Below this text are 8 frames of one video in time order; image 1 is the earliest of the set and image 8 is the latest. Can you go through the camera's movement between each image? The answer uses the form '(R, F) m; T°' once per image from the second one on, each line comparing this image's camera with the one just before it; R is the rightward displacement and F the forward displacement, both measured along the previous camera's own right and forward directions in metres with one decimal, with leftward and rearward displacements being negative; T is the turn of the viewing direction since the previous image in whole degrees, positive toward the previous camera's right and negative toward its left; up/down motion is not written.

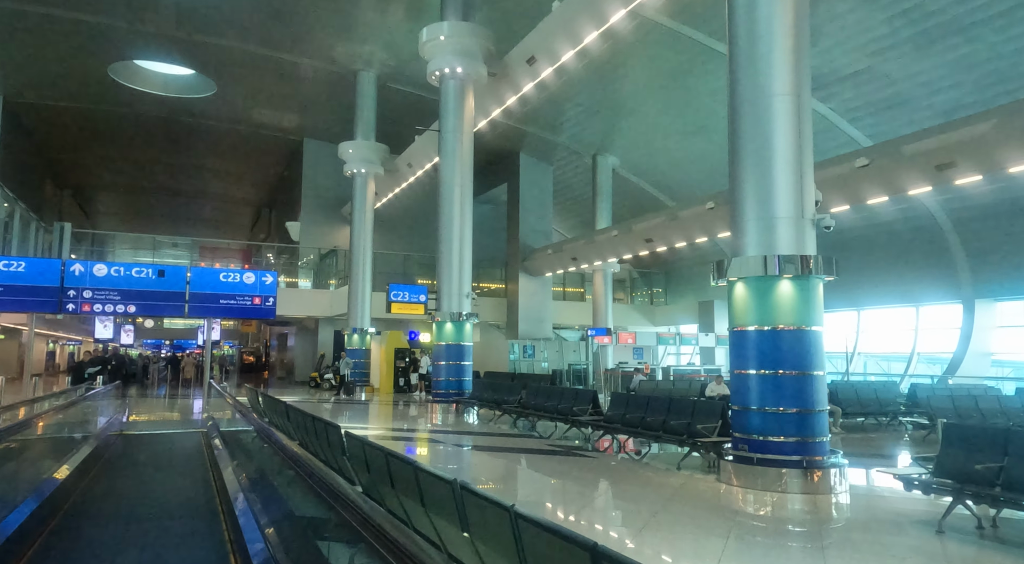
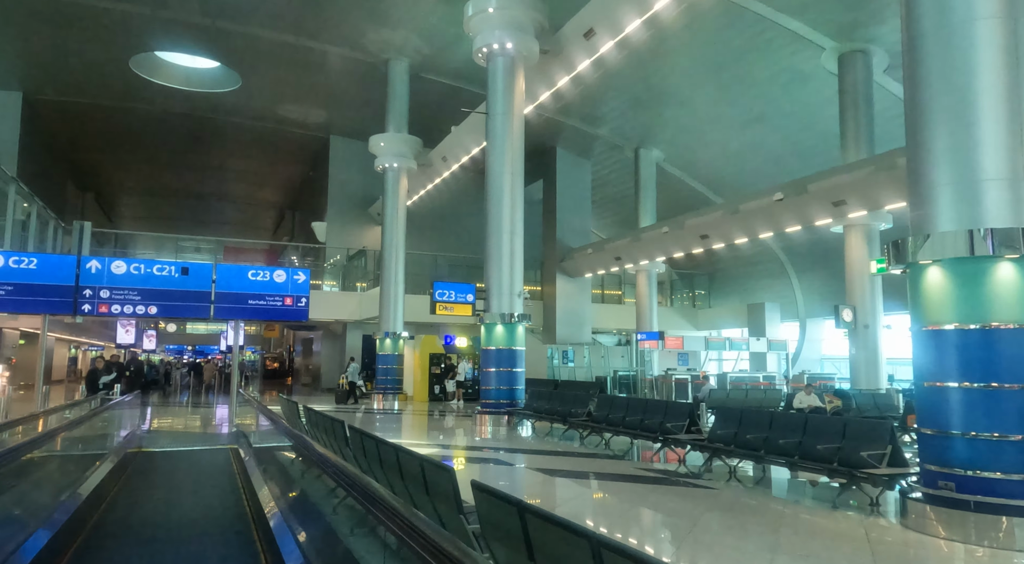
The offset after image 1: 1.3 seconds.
(-0.7, +1.3) m; -2°
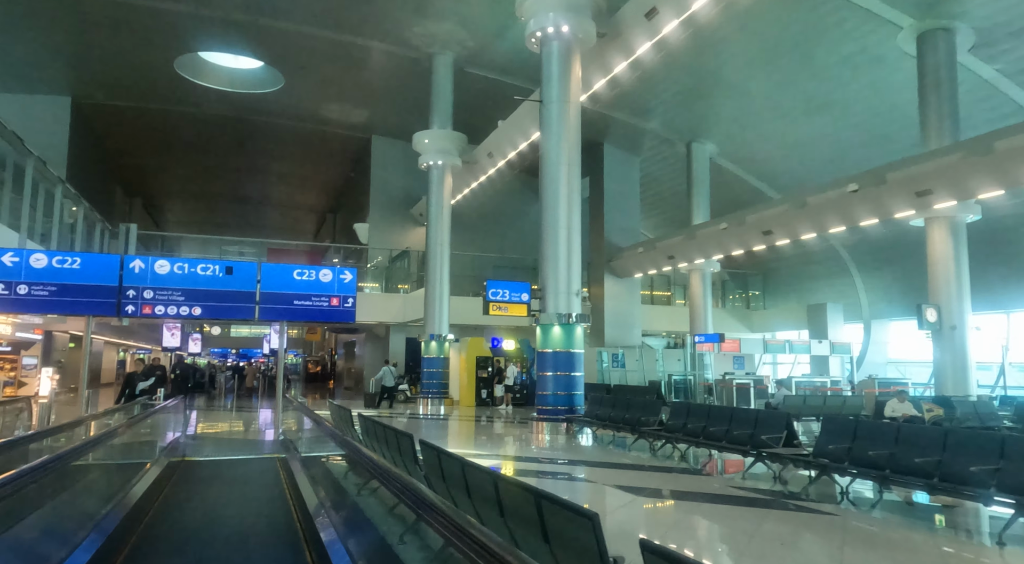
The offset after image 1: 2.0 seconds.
(-0.4, +0.7) m; -3°
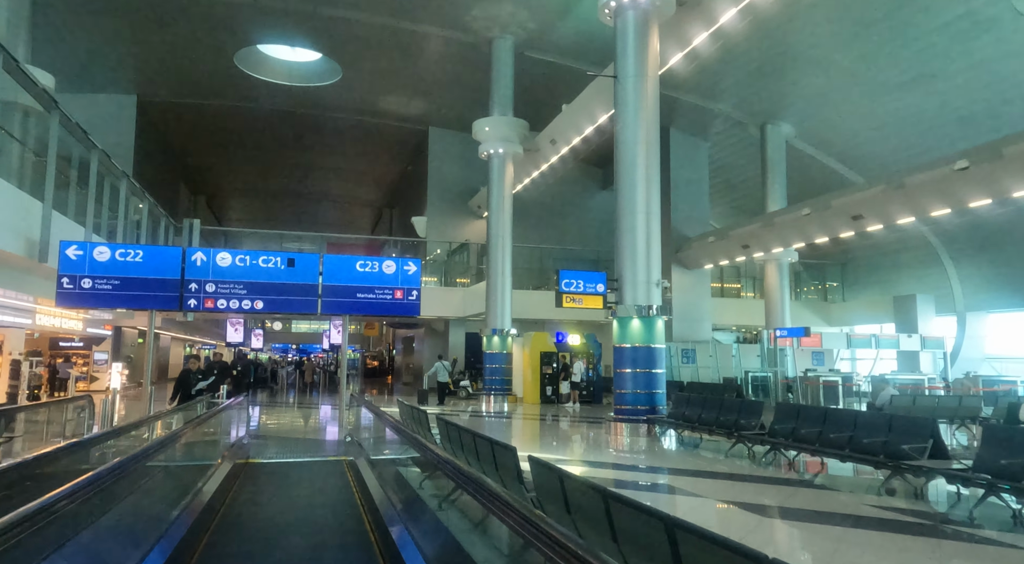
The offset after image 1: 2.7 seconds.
(-0.4, +0.8) m; -5°
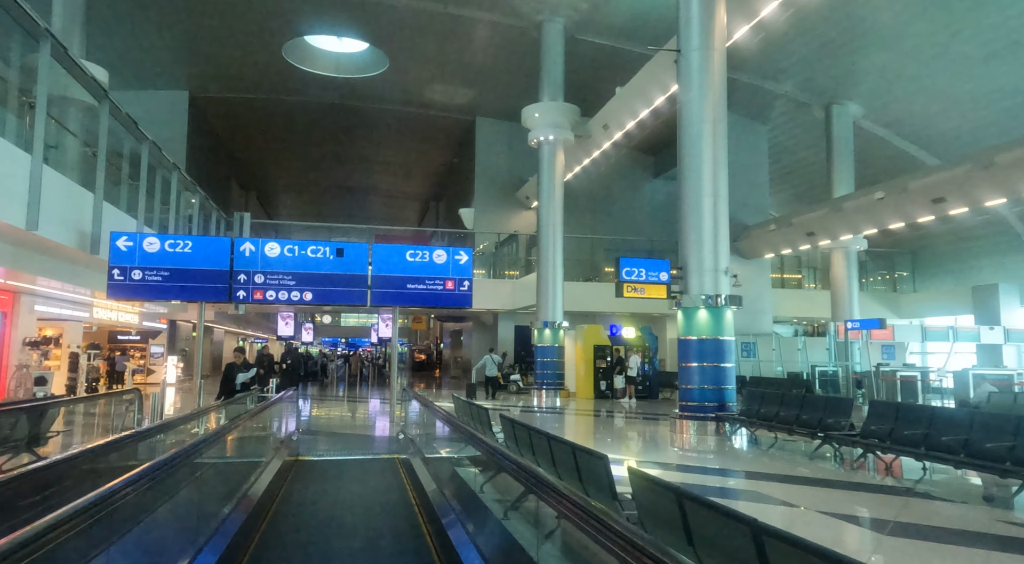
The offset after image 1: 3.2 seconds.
(-0.2, +0.5) m; -4°
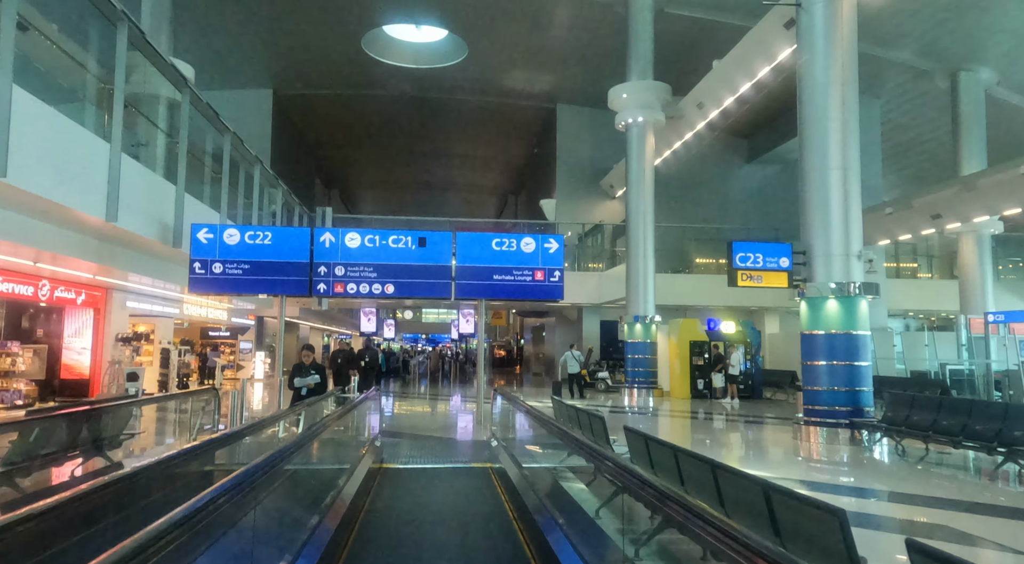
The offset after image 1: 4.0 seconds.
(-0.3, +0.9) m; -7°
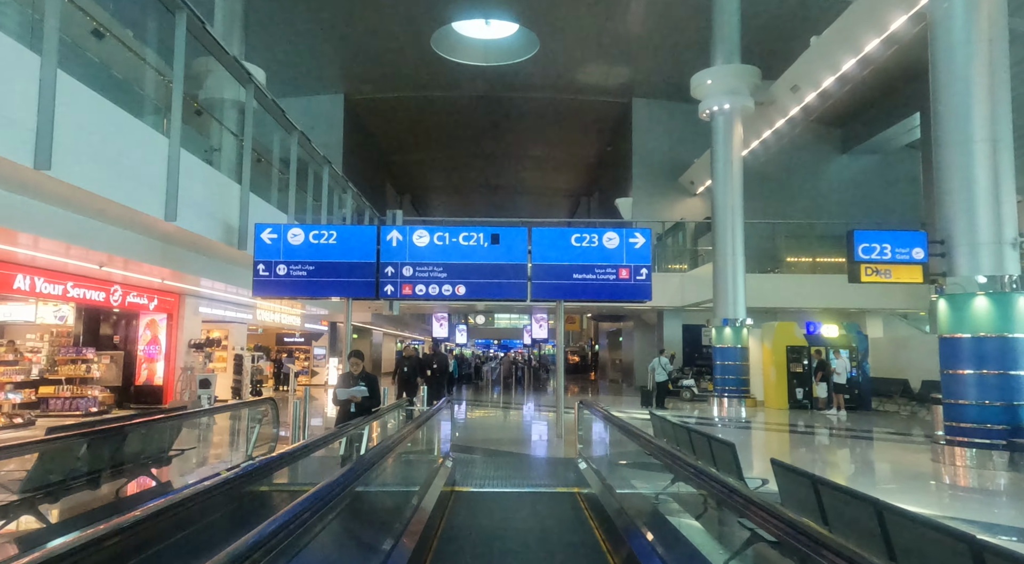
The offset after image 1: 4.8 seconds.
(-0.2, +0.9) m; -6°
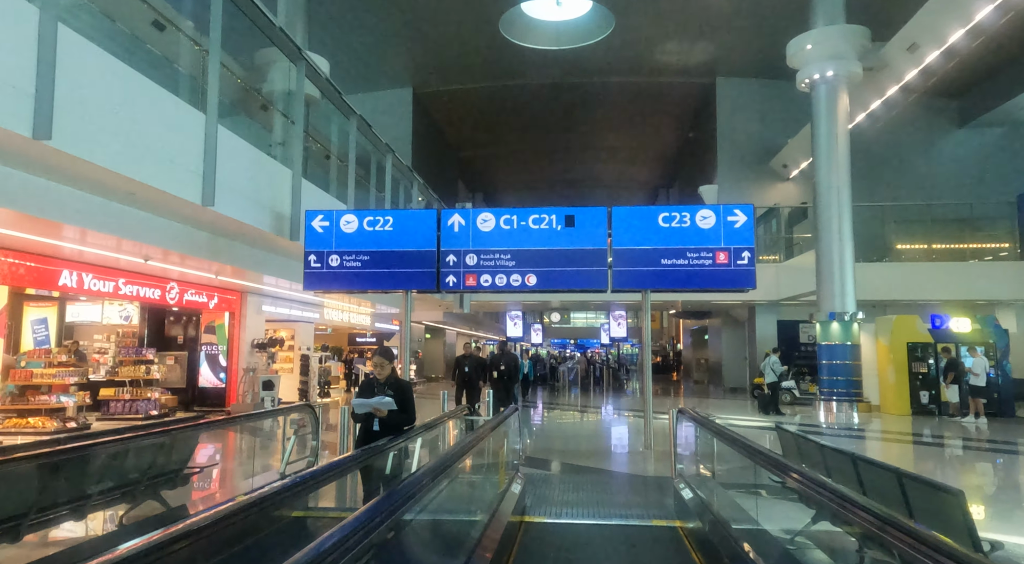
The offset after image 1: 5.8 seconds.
(0.0, +1.1) m; -7°
